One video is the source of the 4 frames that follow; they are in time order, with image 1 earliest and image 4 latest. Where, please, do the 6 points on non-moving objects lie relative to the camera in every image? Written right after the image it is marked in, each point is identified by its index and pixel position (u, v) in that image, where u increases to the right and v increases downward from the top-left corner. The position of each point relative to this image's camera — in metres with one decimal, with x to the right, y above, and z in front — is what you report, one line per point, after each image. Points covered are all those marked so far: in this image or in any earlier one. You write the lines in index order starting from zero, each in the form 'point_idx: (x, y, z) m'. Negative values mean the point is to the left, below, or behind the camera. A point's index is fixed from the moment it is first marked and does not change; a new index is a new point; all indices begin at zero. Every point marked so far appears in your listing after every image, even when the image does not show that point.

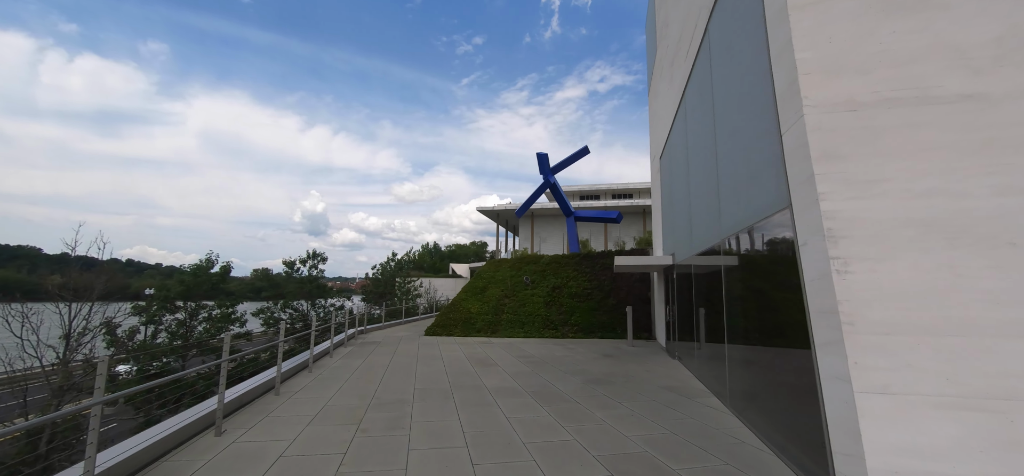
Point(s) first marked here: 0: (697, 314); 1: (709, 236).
0: (+3.8, -1.6, +8.4) m
1: (+3.2, +0.1, +6.4) m
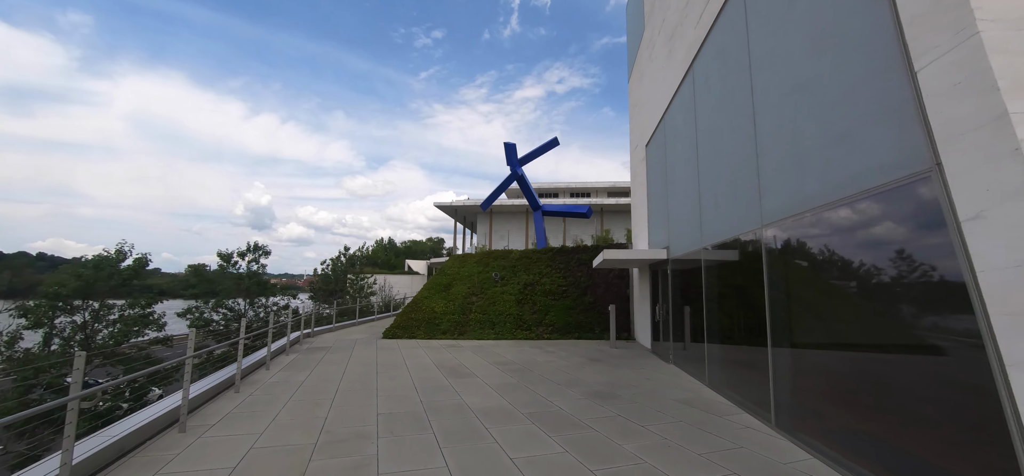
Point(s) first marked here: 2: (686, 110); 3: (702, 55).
0: (+3.5, -1.4, +7.5) m
1: (+3.1, +0.2, +5.5) m
2: (+3.2, +2.4, +7.4) m
3: (+3.1, +3.0, +6.5) m
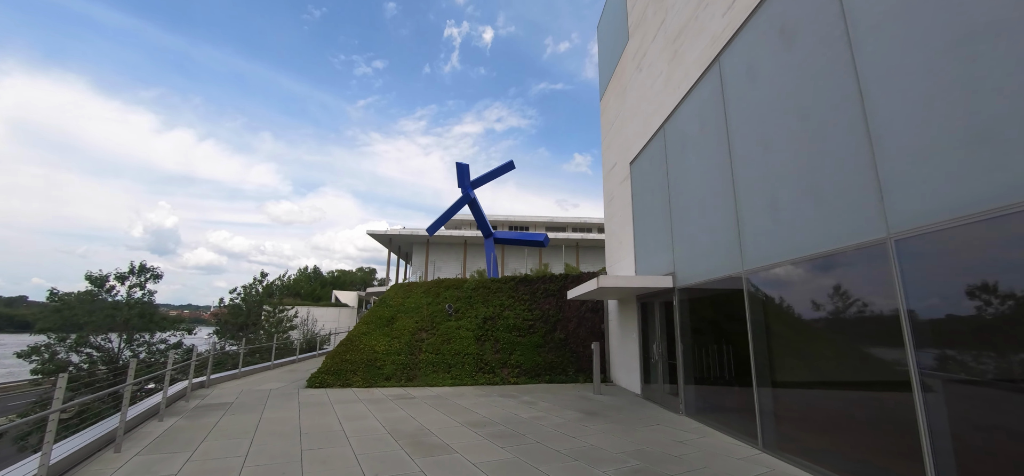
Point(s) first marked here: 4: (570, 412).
0: (+3.2, -1.8, +6.2) m
1: (+3.2, 0.0, +4.3) m
2: (+3.1, +2.0, +6.3) m
3: (+3.1, +2.7, +5.5) m
4: (+1.0, -3.0, +6.9) m
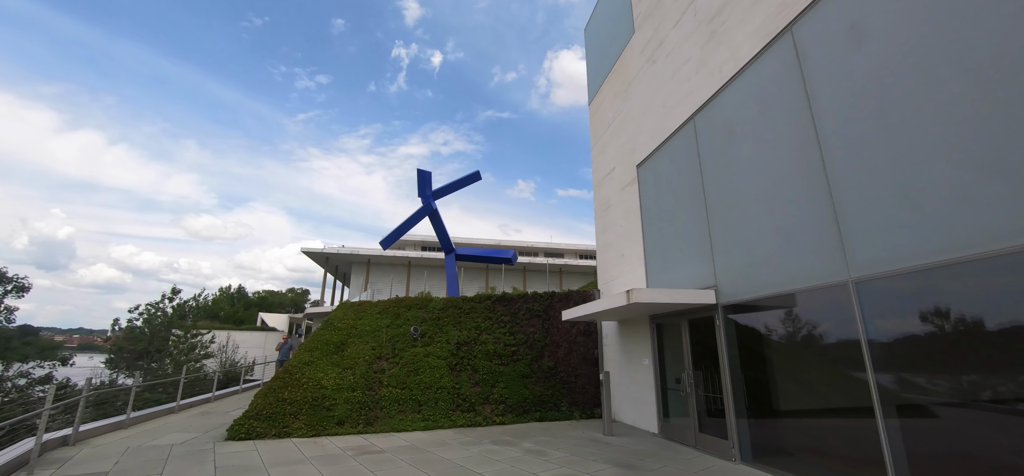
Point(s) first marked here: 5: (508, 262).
0: (+3.5, -1.9, +5.0) m
1: (+3.8, +0.1, +3.2) m
2: (+3.4, +1.9, +5.3) m
3: (+3.6, +2.7, +4.6) m
4: (+1.2, -3.1, +5.3) m
5: (-0.2, -1.2, +19.4) m
